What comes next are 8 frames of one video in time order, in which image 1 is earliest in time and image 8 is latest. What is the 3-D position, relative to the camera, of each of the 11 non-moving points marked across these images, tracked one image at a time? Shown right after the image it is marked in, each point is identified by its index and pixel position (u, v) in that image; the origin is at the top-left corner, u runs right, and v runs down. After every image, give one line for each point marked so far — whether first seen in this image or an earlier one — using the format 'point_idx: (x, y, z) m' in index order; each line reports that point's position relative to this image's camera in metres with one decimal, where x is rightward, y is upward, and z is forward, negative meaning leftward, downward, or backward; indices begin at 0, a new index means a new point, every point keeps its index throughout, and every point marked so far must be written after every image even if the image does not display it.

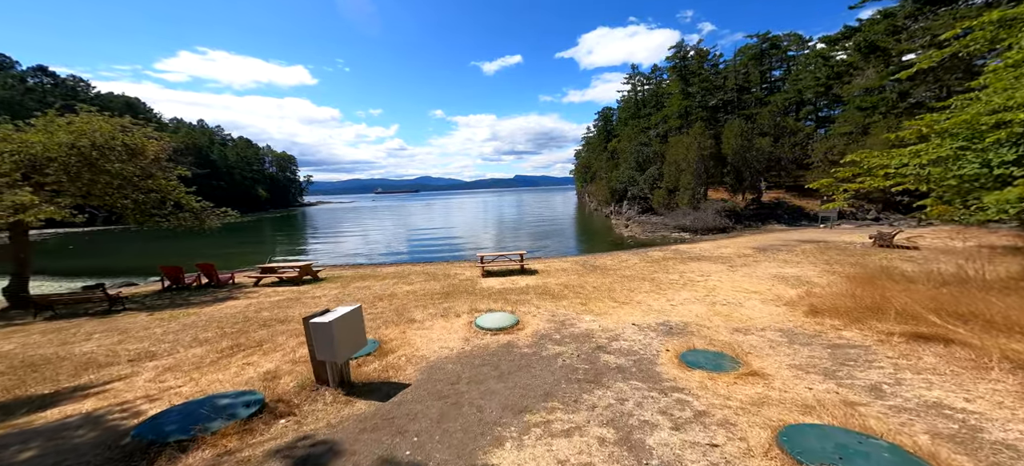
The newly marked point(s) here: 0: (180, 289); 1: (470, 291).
0: (-13.3, -2.3, +15.1) m
1: (-1.4, -1.8, +11.5) m
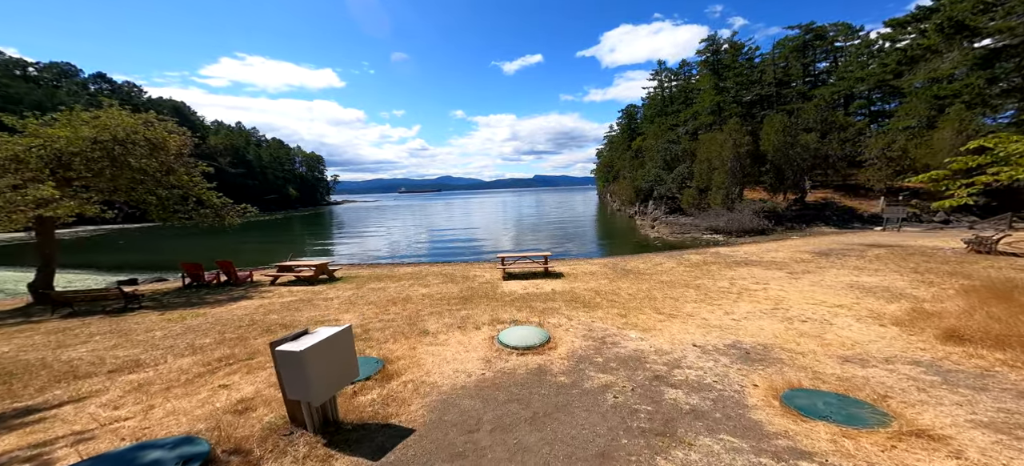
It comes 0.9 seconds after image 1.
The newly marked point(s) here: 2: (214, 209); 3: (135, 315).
0: (-12.4, -2.1, +14.8) m
1: (-0.6, -1.8, +10.5) m
2: (-12.9, +1.0, +16.3) m
3: (-10.3, -2.2, +10.3) m
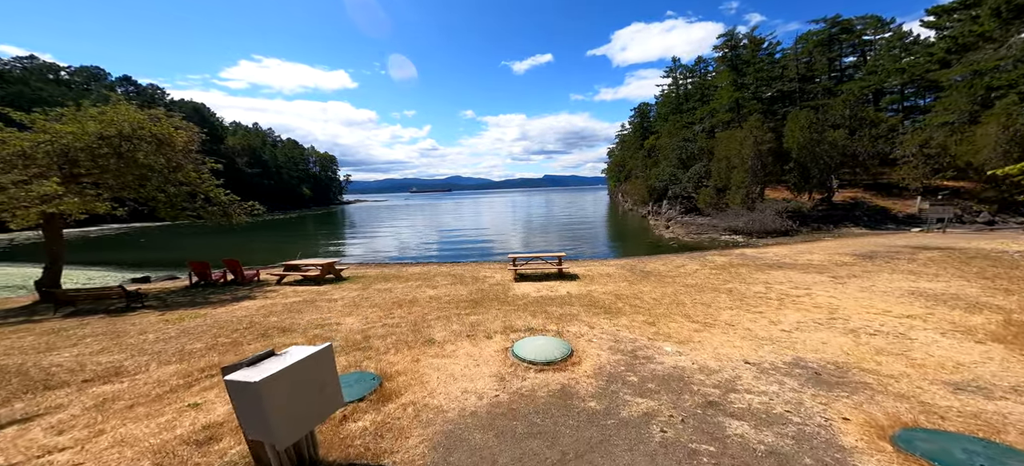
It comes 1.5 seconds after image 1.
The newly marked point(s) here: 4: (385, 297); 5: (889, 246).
0: (-11.9, -2.0, +14.5) m
1: (-0.3, -1.8, +9.9) m
2: (-12.4, +1.1, +16.0) m
3: (-9.9, -2.1, +9.9) m
4: (-3.7, -1.9, +10.8) m
5: (+12.0, -0.4, +11.9) m
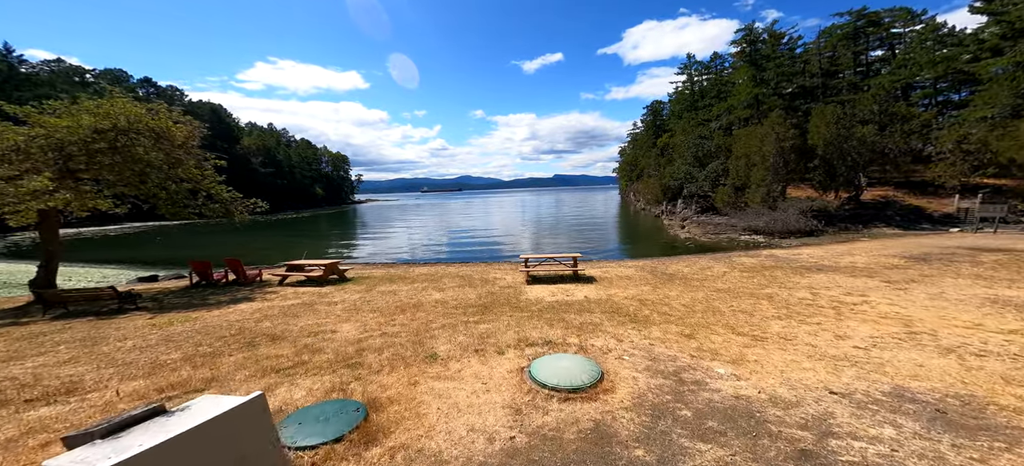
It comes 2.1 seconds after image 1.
0: (-11.5, -2.0, +14.0) m
1: (0.0, -1.7, +9.1) m
2: (-11.9, +1.2, +15.5) m
3: (-9.6, -2.1, +9.3) m
4: (-3.4, -1.8, +10.1) m
5: (+12.4, -0.4, +10.8) m
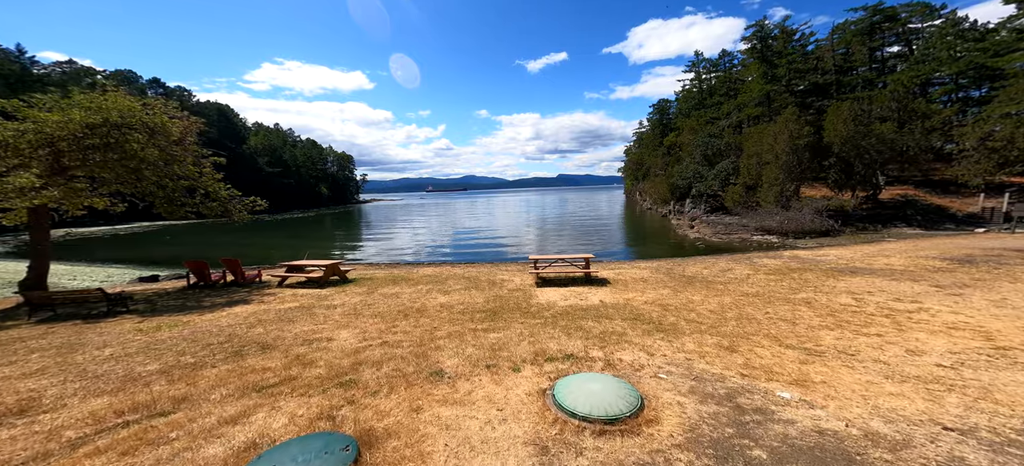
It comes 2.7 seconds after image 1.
0: (-11.2, -1.9, +13.5) m
1: (+0.3, -1.7, +8.4) m
2: (-11.6, +1.2, +15.0) m
3: (-9.3, -2.1, +8.8) m
4: (-3.1, -1.8, +9.5) m
5: (+12.6, -0.4, +10.0) m
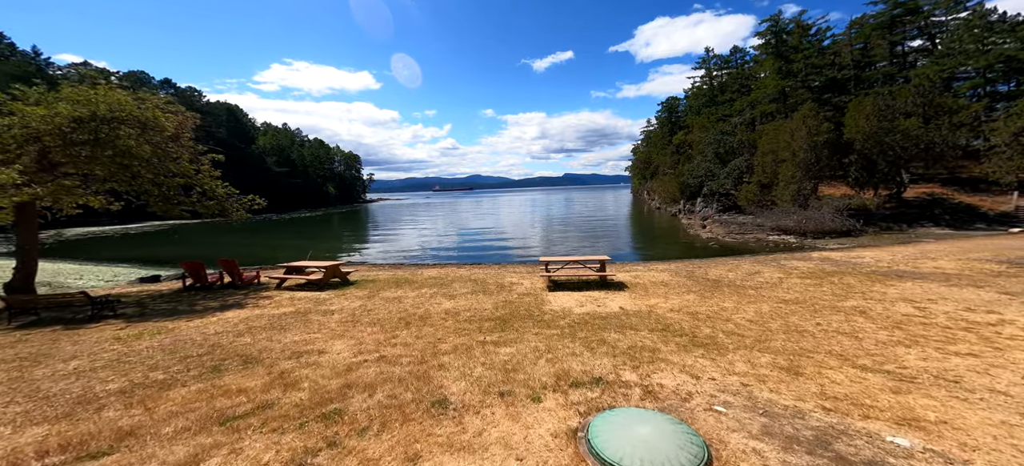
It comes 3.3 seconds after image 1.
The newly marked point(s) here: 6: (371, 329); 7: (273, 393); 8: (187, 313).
0: (-10.8, -1.9, +12.9) m
1: (+0.5, -1.7, +7.7) m
2: (-11.3, +1.3, +14.4) m
3: (-9.1, -2.0, +8.2) m
4: (-2.9, -1.8, +8.8) m
5: (+12.9, -0.4, +9.1) m
6: (-2.7, -1.8, +7.2) m
7: (-2.7, -1.8, +4.2) m
8: (-8.4, -2.1, +9.6) m
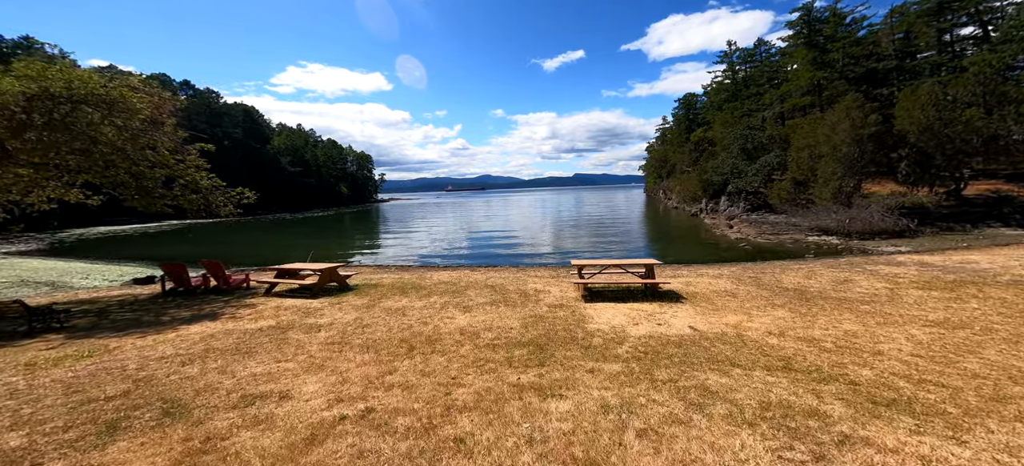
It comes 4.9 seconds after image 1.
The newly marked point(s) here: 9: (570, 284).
0: (-10.1, -1.8, +11.3) m
1: (+1.1, -1.6, +5.7) m
2: (-10.5, +1.4, +12.8) m
3: (-8.5, -1.9, +6.5) m
4: (-2.2, -1.7, +6.9) m
5: (+13.5, -0.4, +6.8) m
6: (-2.2, -1.7, +5.3) m
7: (-2.2, -1.7, +2.4) m
8: (-7.8, -2.0, +7.9) m
9: (+1.6, -1.3, +10.1) m
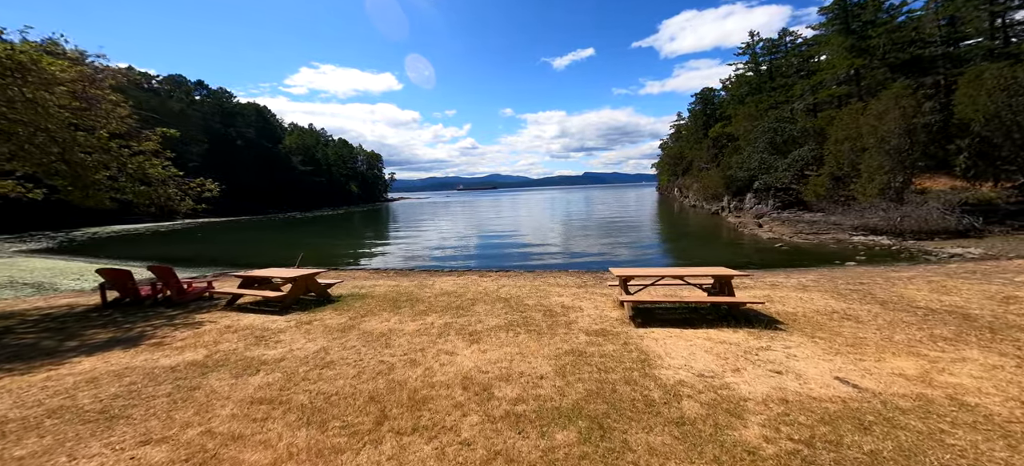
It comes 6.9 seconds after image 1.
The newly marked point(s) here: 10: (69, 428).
0: (-9.6, -1.7, +9.2) m
1: (+1.4, -1.6, +3.4) m
2: (-10.0, +1.4, +10.7) m
3: (-8.1, -1.9, +4.4) m
4: (-1.9, -1.7, +4.6) m
5: (+13.9, -0.4, +4.2) m
6: (-1.8, -1.7, +3.0) m
7: (-1.9, -1.7, +0.1) m
8: (-7.4, -1.9, +5.7) m
9: (+2.0, -1.3, +7.7) m
10: (-3.9, -1.8, +3.4) m
